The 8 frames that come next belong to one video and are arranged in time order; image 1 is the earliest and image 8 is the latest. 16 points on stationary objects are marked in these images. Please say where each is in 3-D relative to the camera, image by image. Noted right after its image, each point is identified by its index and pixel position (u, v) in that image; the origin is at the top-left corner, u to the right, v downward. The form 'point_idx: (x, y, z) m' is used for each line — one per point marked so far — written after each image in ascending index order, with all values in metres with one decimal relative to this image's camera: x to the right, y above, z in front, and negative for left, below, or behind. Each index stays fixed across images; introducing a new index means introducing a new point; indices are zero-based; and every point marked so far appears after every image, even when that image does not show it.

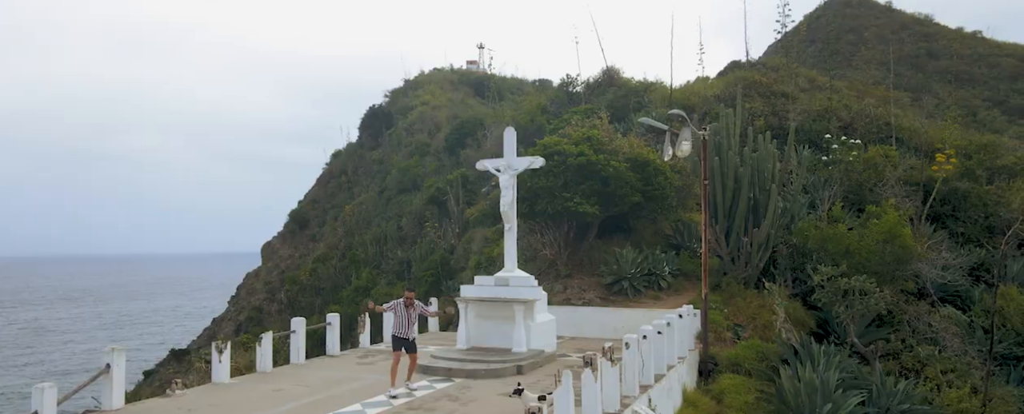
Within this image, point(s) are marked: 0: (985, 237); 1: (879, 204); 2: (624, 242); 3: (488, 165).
0: (+13.0, -0.8, +17.8) m
1: (+9.1, +0.1, +16.0) m
2: (+2.7, -0.8, +14.8) m
3: (-0.4, +0.6, +9.0) m
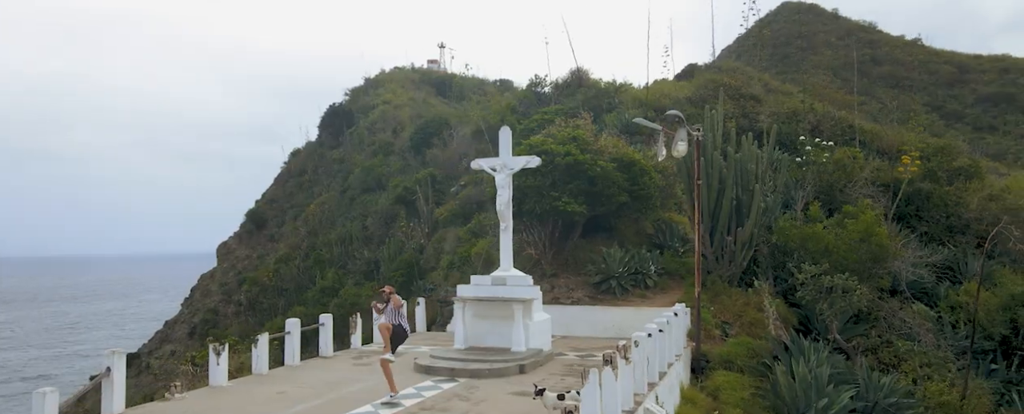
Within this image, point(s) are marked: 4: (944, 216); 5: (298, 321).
0: (+12.5, -0.8, +18.5) m
1: (+8.7, +0.1, +16.5) m
2: (+2.3, -0.8, +14.9) m
3: (-0.4, +0.6, +8.9) m
4: (+12.6, -0.2, +18.9) m
5: (-2.6, -1.4, +7.7) m
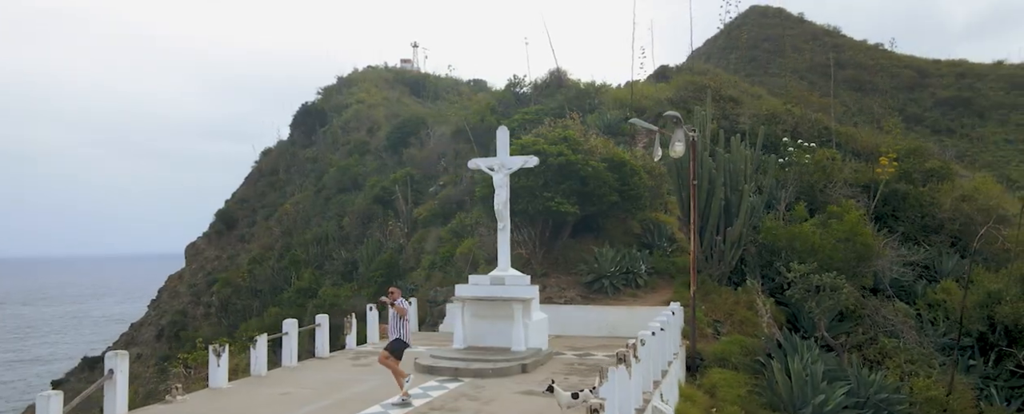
0: (+12.1, -0.8, +18.9) m
1: (+8.4, +0.1, +16.8) m
2: (+2.0, -0.8, +15.0) m
3: (-0.5, +0.6, +8.9) m
4: (+12.2, -0.2, +19.4) m
5: (-2.6, -1.4, +7.6) m
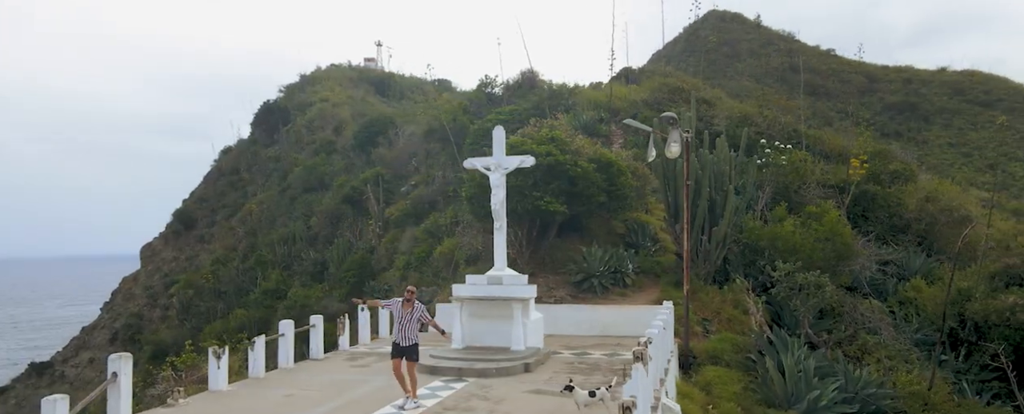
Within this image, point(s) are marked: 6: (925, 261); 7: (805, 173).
0: (+11.5, -0.9, +19.5) m
1: (+7.9, +0.1, +17.2) m
2: (+1.7, -0.8, +15.1) m
3: (-0.5, +0.6, +8.9) m
4: (+11.6, -0.3, +19.9) m
5: (-2.6, -1.3, +7.5) m
6: (+10.8, -1.4, +16.8) m
7: (+8.3, +1.0, +18.2) m
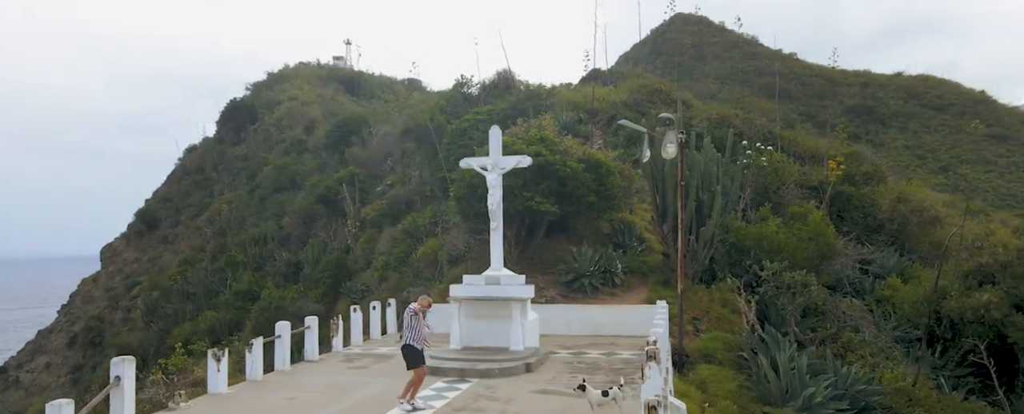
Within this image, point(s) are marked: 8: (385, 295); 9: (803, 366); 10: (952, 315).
0: (+11.0, -0.9, +20.0) m
1: (+7.5, +0.1, +17.5) m
2: (+1.4, -0.8, +15.1) m
3: (-0.6, +0.6, +8.9) m
4: (+11.1, -0.3, +20.4) m
5: (-2.6, -1.3, +7.4) m
6: (+10.4, -1.4, +17.2) m
7: (+7.8, +1.0, +18.5) m
8: (-3.8, -2.5, +18.4) m
9: (+3.6, -1.9, +7.9) m
10: (+9.0, -2.2, +13.1) m
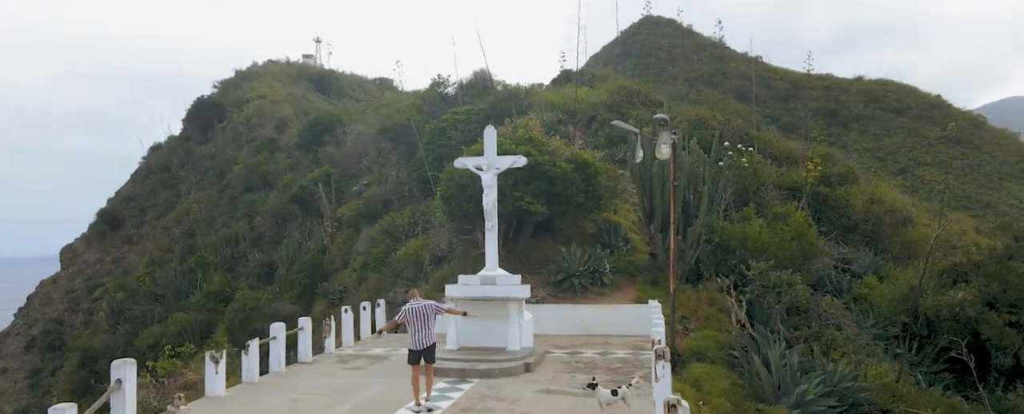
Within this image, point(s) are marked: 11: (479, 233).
0: (+10.5, -0.9, +20.4) m
1: (+7.1, +0.1, +17.8) m
2: (+1.0, -0.8, +15.2) m
3: (-0.7, +0.6, +8.9) m
4: (+10.5, -0.3, +20.8) m
5: (-2.6, -1.3, +7.3) m
6: (+10.0, -1.4, +17.6) m
7: (+7.4, +1.0, +18.8) m
8: (-4.2, -2.5, +18.2) m
9: (+3.5, -2.0, +8.0) m
10: (+8.7, -2.2, +13.4) m
11: (-0.9, -0.7, +16.6) m
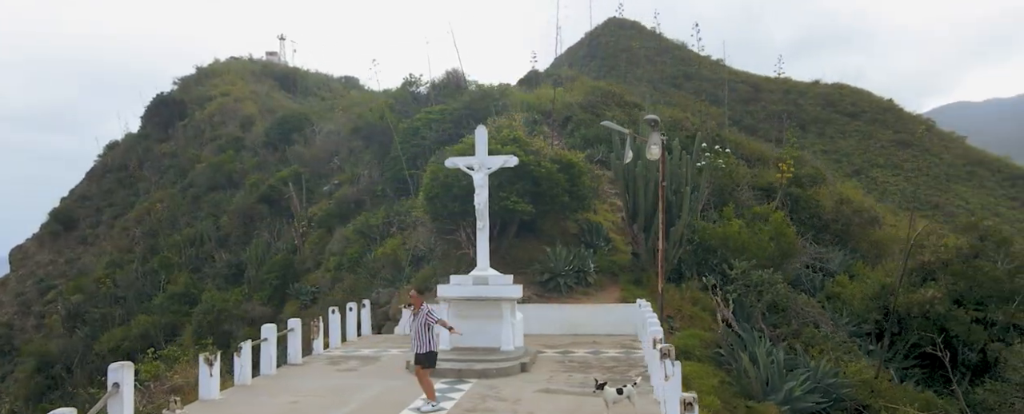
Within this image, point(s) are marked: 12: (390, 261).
0: (+9.8, -0.9, +20.8) m
1: (+6.5, +0.1, +18.1) m
2: (+0.6, -0.8, +15.2) m
3: (-0.8, +0.6, +8.8) m
4: (+9.9, -0.3, +21.3) m
5: (-2.7, -1.3, +7.2) m
6: (+9.4, -1.5, +18.1) m
7: (+6.8, +0.9, +19.2) m
8: (-4.8, -2.5, +18.0) m
9: (+3.4, -2.0, +8.2) m
10: (+8.4, -2.2, +13.8) m
11: (-1.4, -0.7, +16.6) m
12: (-3.4, -1.5, +18.3) m
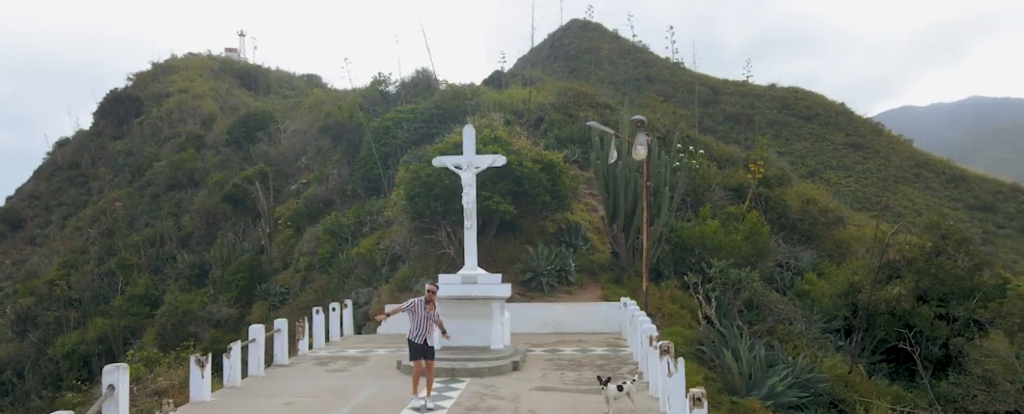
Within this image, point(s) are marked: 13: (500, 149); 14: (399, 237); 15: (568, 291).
0: (+9.1, -0.9, +21.3) m
1: (+5.9, +0.1, +18.4) m
2: (+0.1, -0.8, +15.3) m
3: (-1.0, +0.6, +8.8) m
4: (+9.1, -0.3, +21.8) m
5: (-2.7, -1.3, +7.1) m
6: (+8.8, -1.5, +18.6) m
7: (+6.1, +0.9, +19.5) m
8: (-5.4, -2.5, +17.8) m
9: (+3.3, -2.0, +8.4) m
10: (+7.9, -2.2, +14.2) m
11: (-2.0, -0.7, +16.5) m
12: (-4.0, -1.5, +18.1) m
13: (-0.4, +1.3, +14.2) m
14: (-2.9, -0.8, +17.7) m
15: (+1.0, -1.7, +13.1) m
